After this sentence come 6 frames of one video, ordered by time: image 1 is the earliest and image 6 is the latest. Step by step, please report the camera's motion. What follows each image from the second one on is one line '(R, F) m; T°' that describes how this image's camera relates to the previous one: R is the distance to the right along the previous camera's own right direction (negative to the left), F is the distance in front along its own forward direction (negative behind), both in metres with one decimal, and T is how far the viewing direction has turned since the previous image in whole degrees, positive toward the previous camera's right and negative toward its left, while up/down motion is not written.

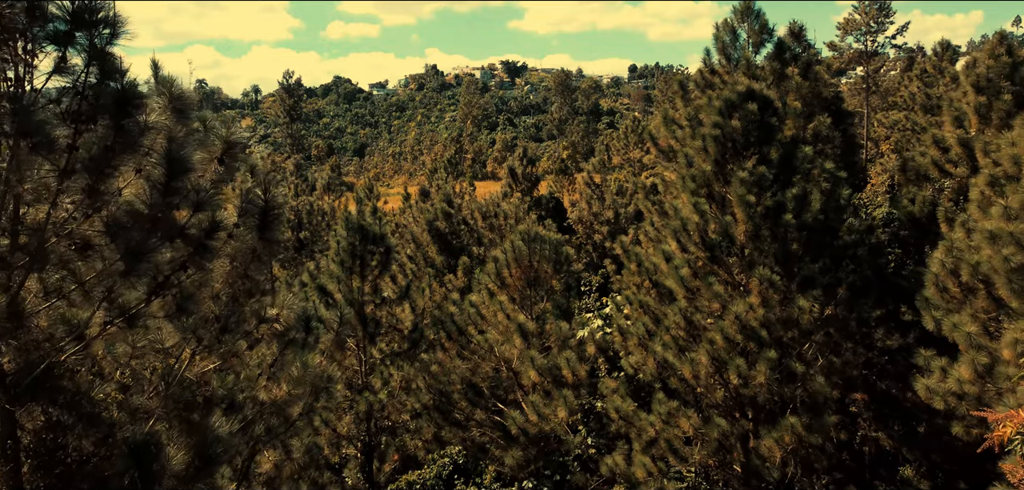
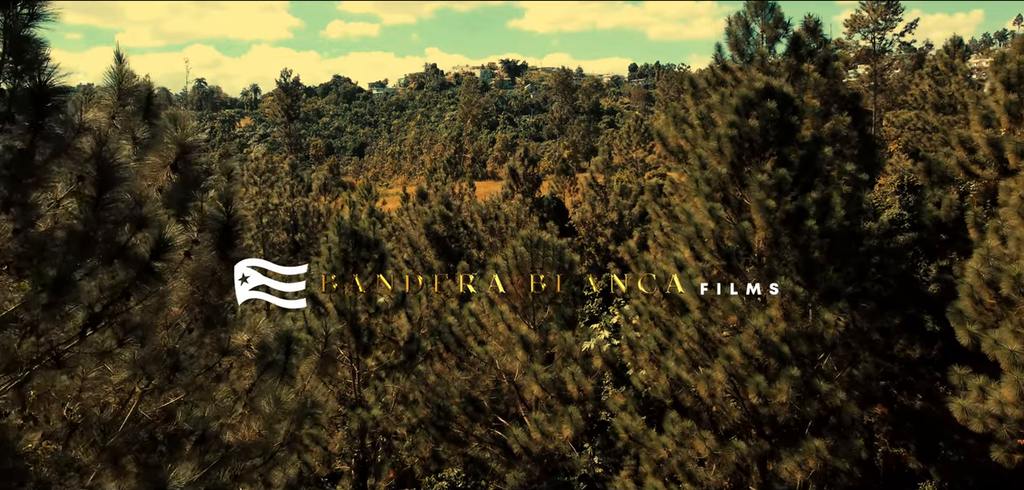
(0.0, +0.6) m; 0°
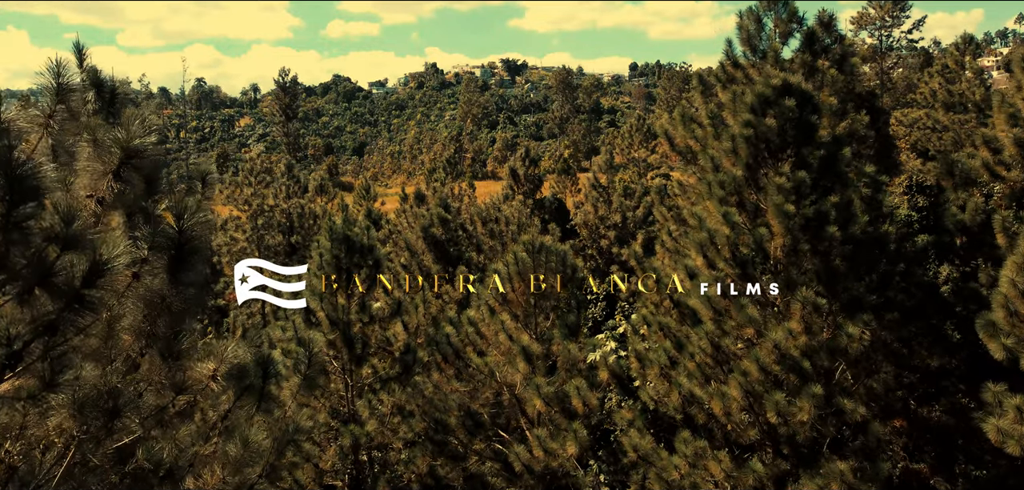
(0.0, +0.5) m; 0°
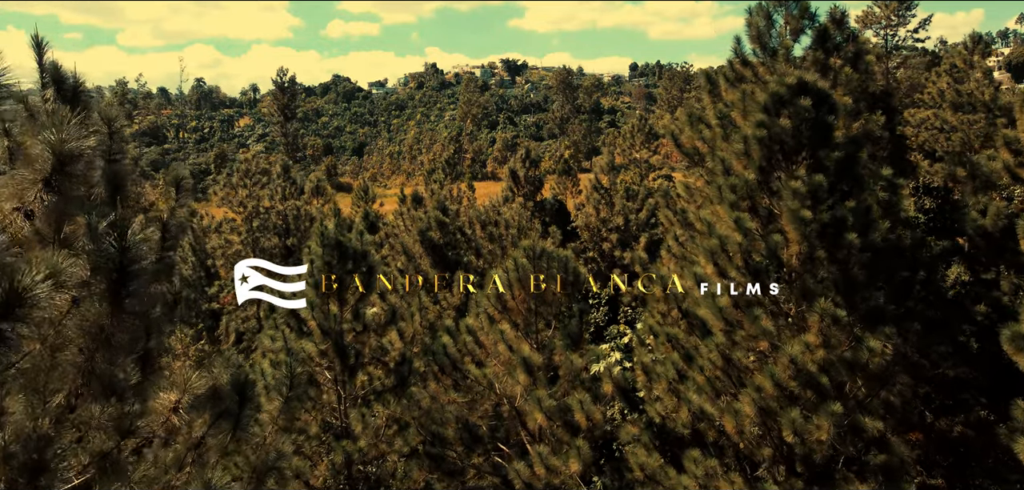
(0.0, +0.4) m; 0°
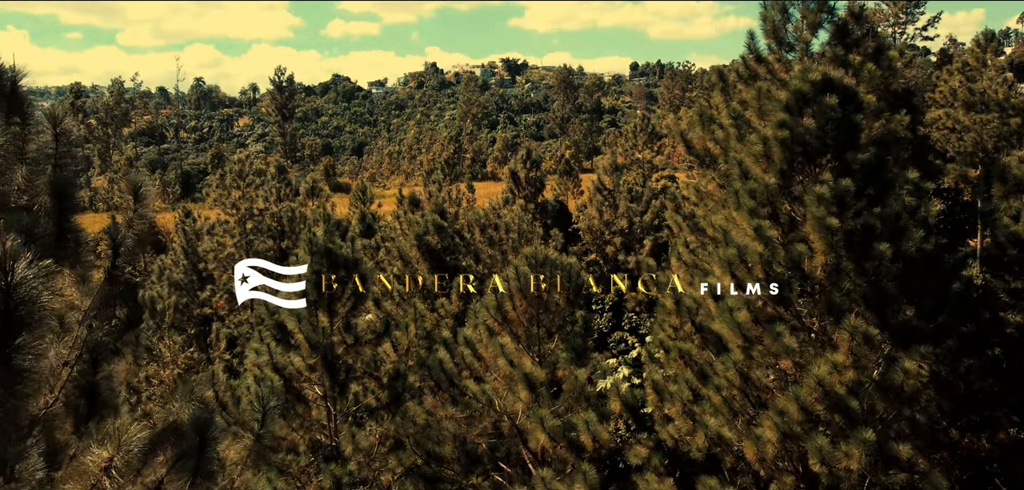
(0.0, +0.6) m; 0°
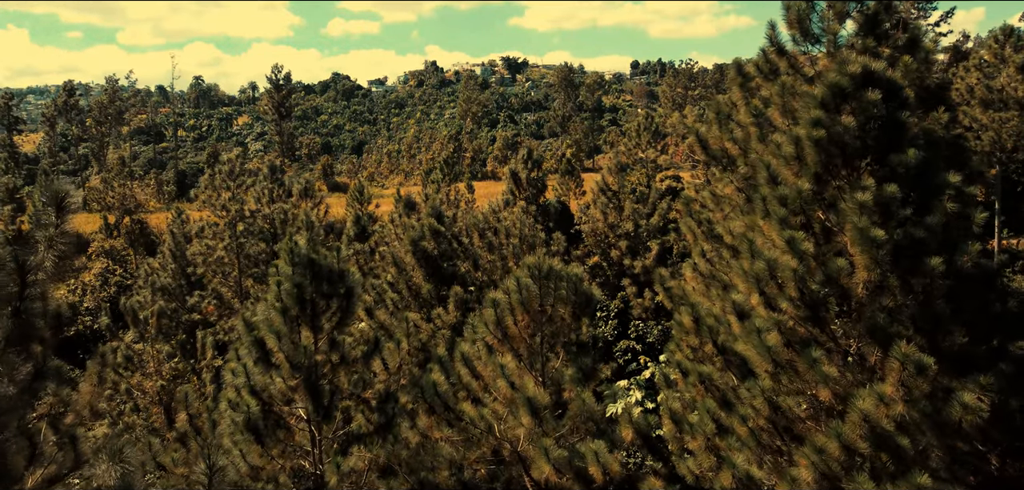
(0.0, +0.8) m; 0°
